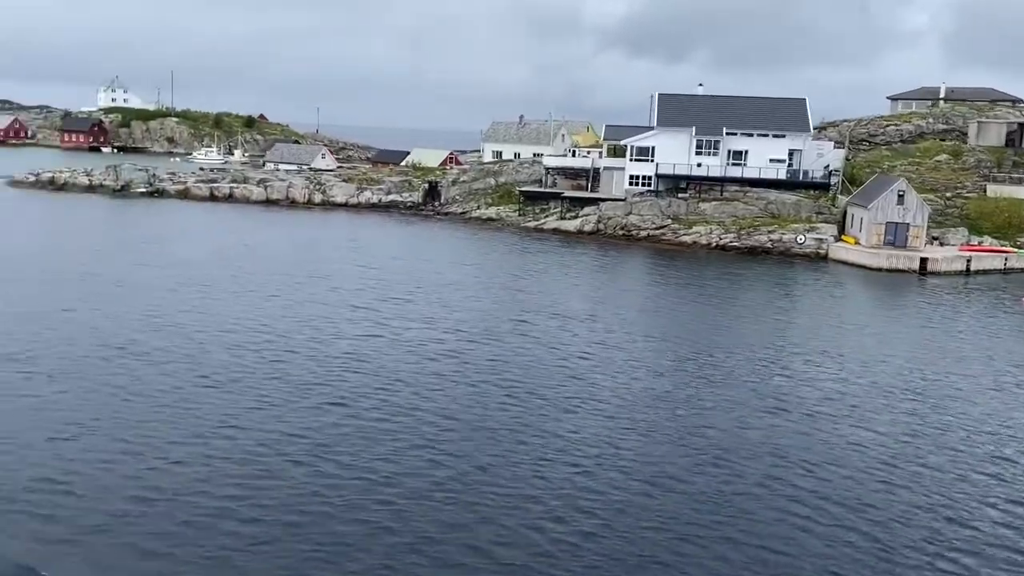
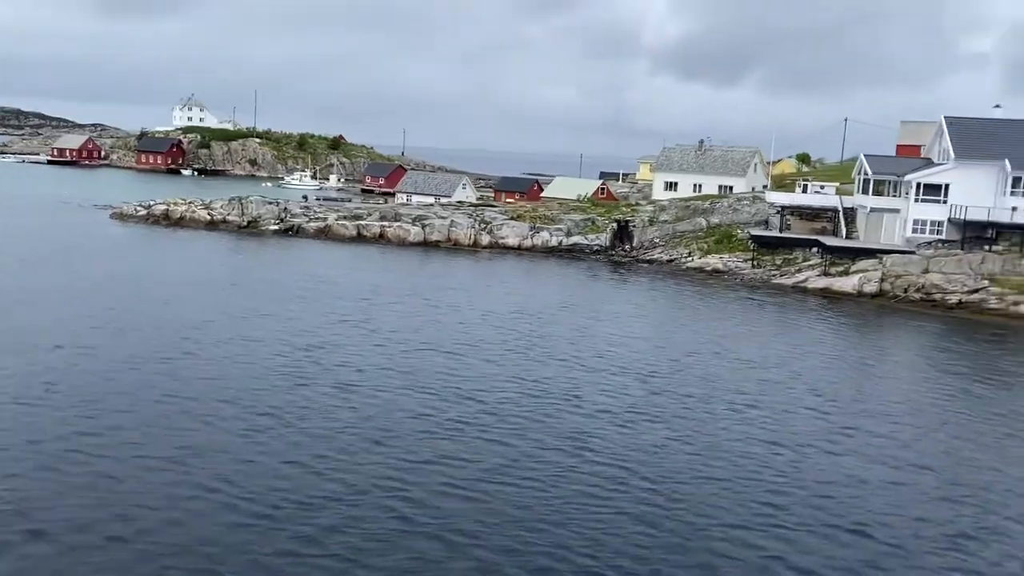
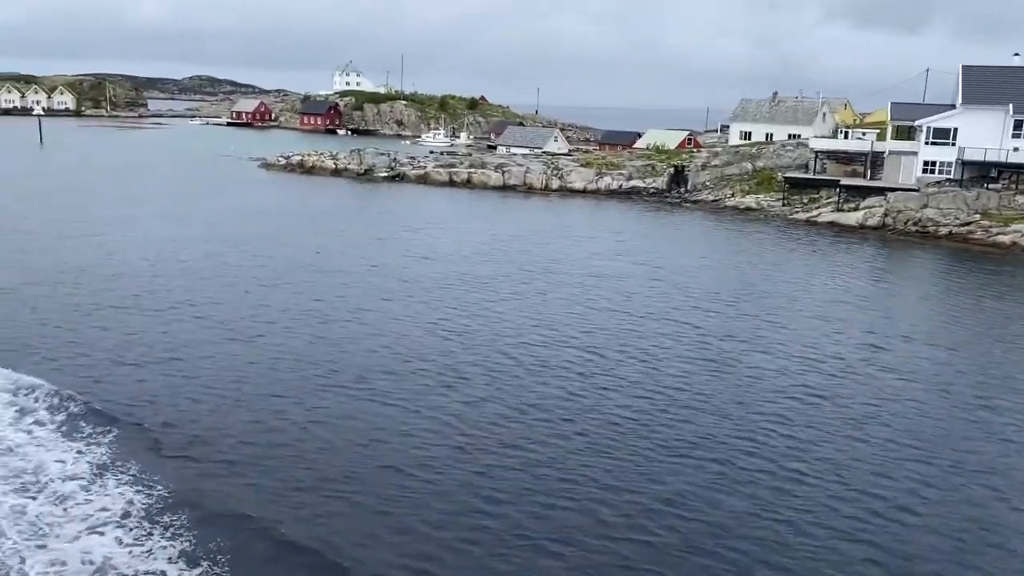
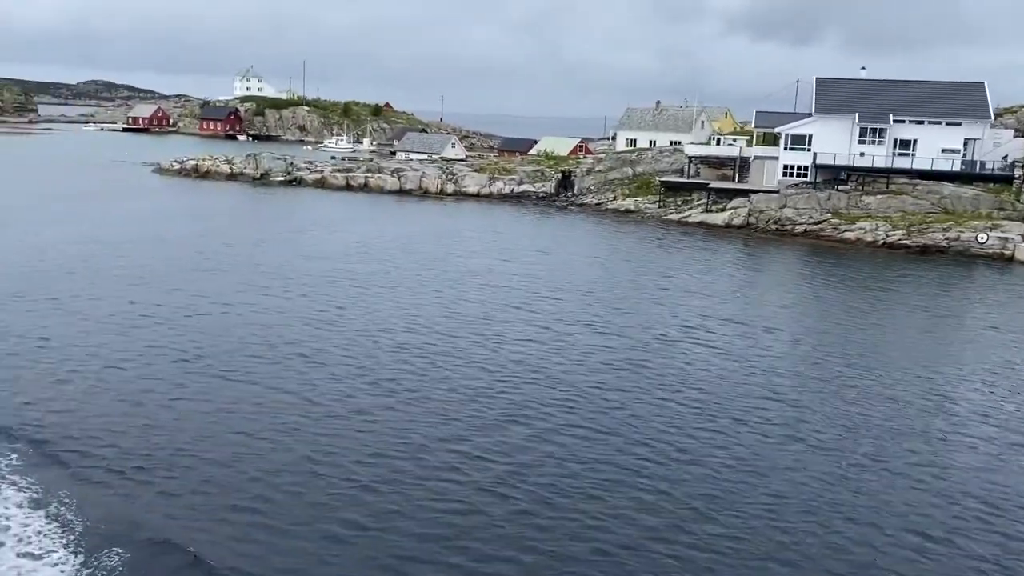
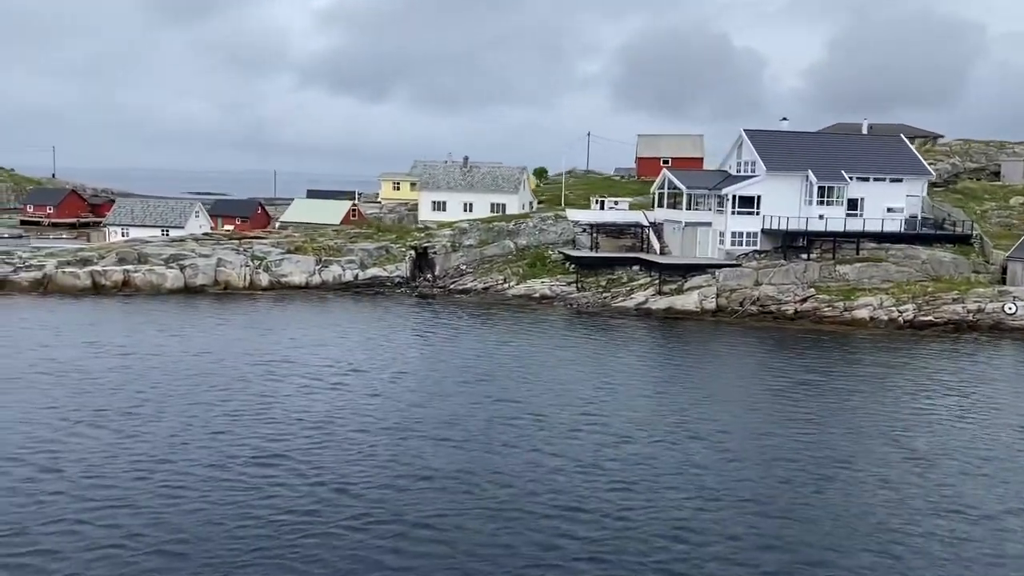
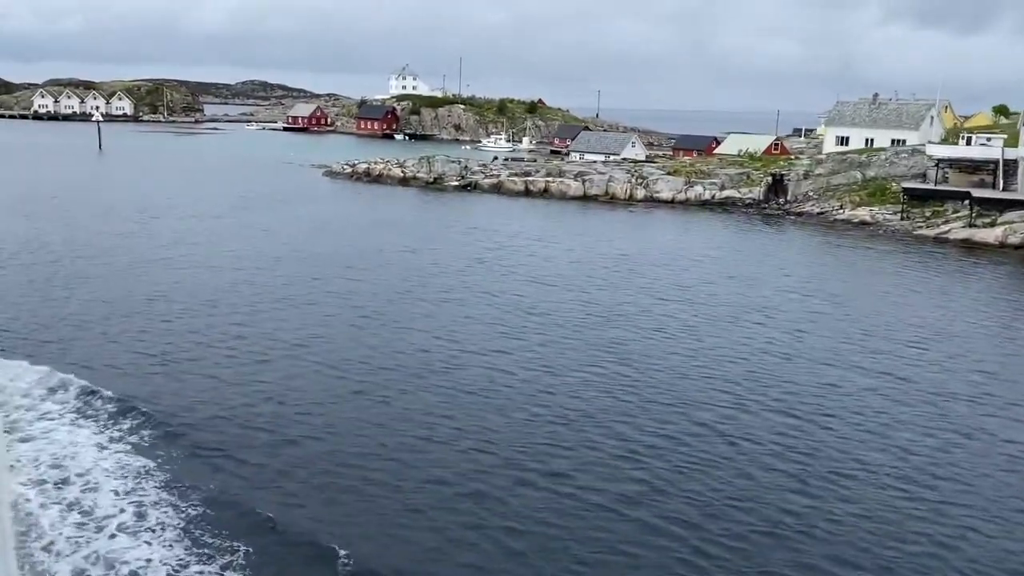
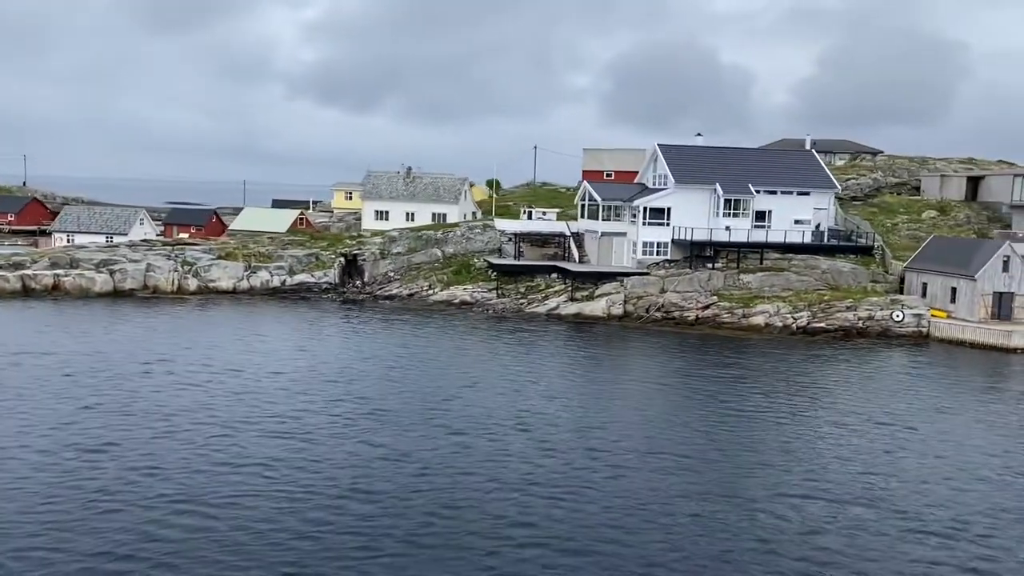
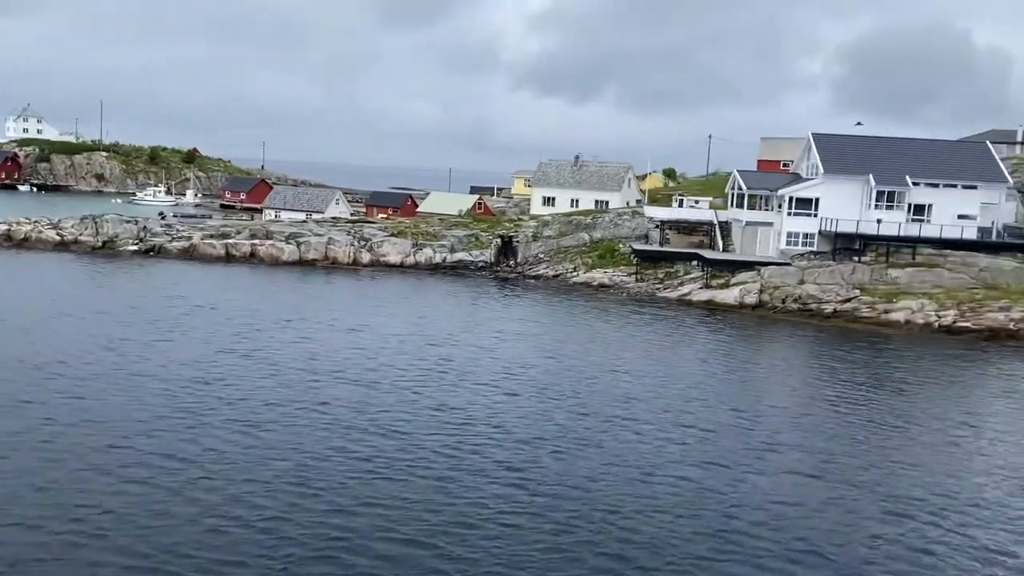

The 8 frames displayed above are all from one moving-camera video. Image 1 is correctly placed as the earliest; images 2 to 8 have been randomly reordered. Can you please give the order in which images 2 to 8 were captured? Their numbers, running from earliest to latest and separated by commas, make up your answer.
4, 3, 6, 2, 8, 7, 5
